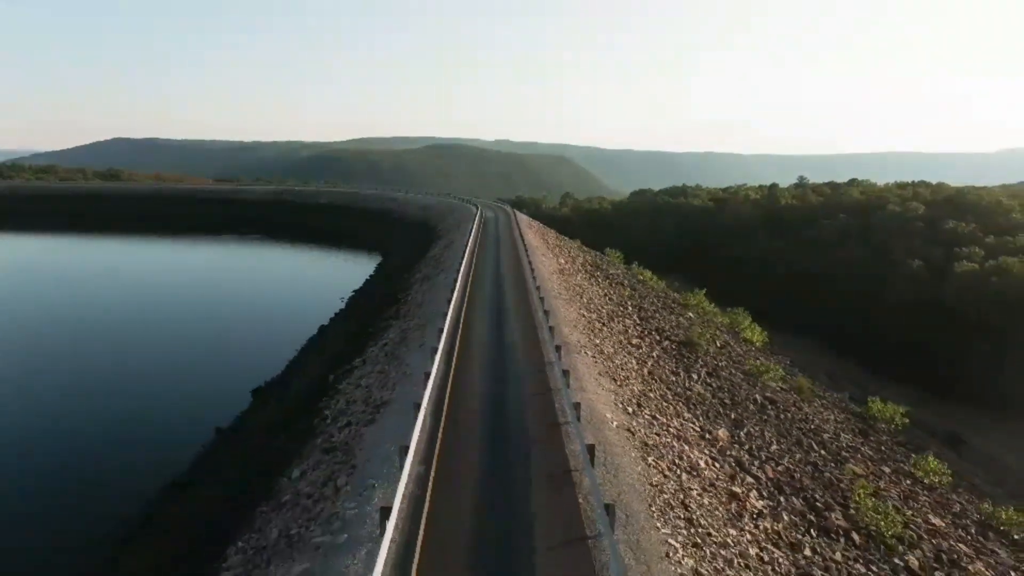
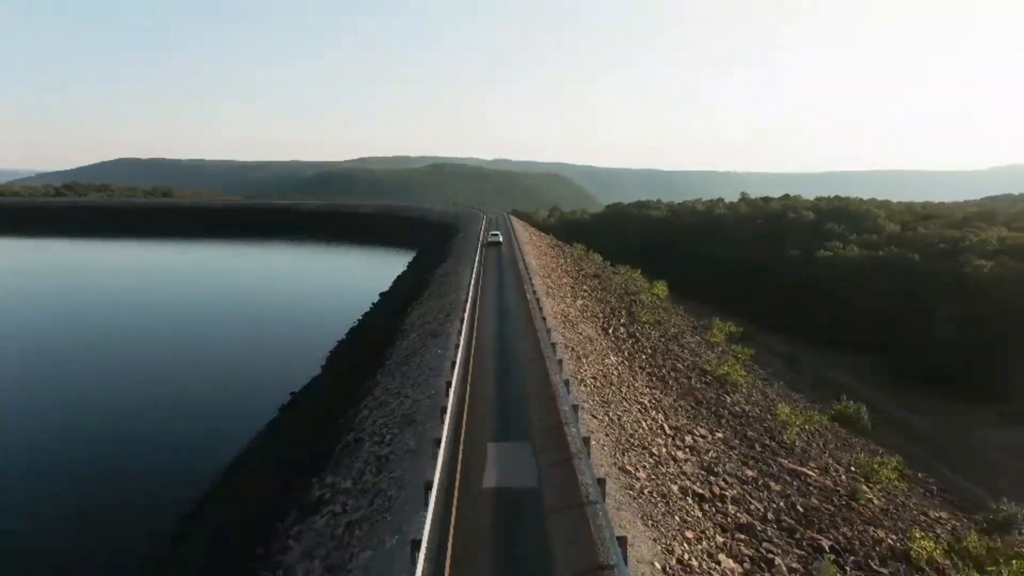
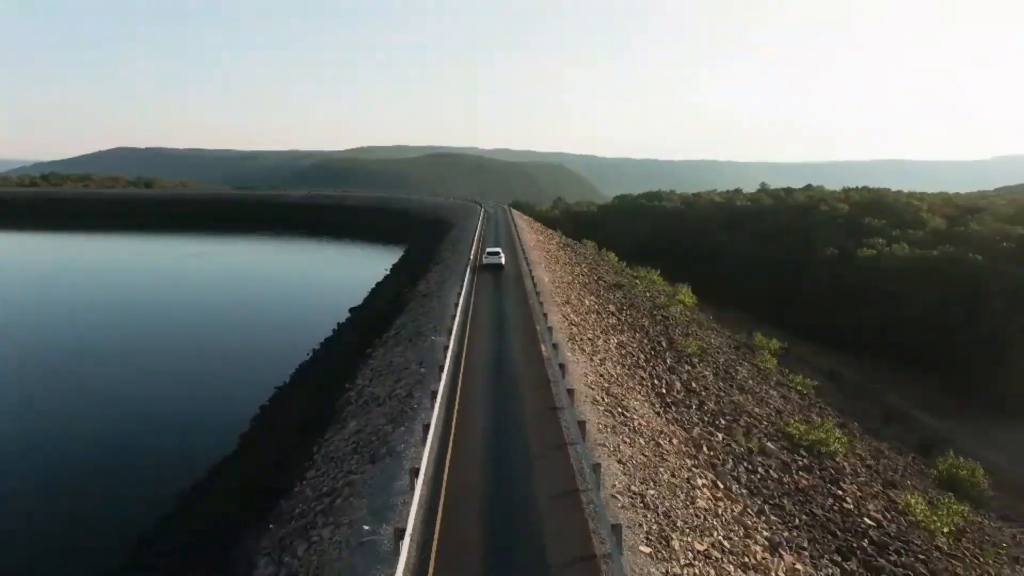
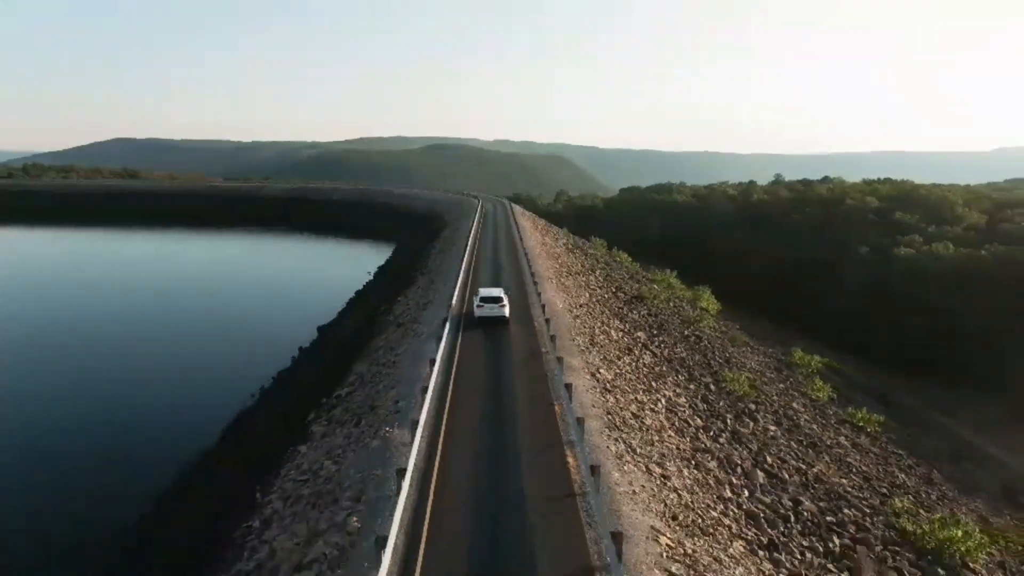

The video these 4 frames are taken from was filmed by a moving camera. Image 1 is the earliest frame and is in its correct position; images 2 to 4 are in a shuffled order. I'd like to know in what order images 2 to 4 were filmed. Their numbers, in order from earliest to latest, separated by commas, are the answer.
4, 3, 2
